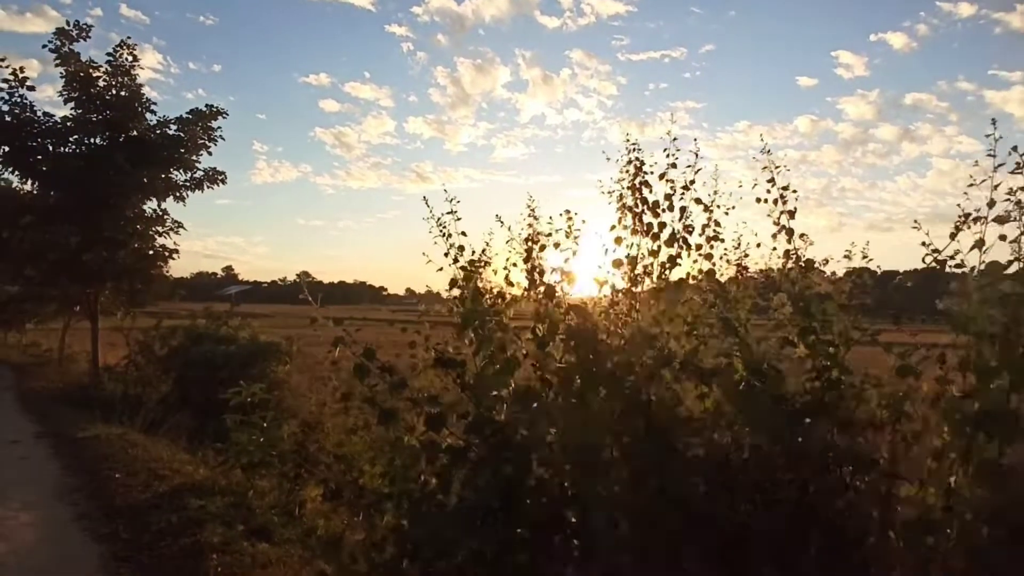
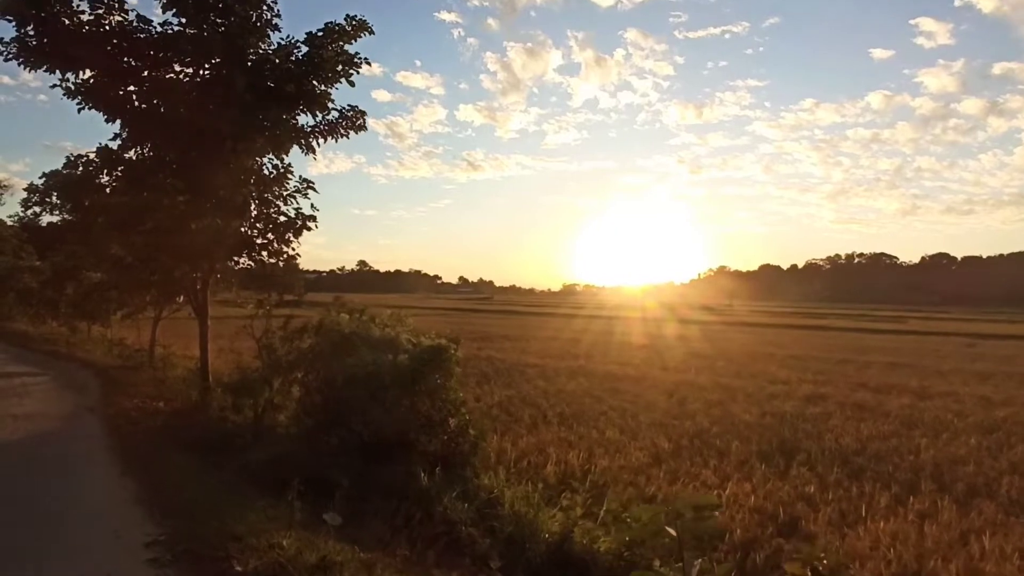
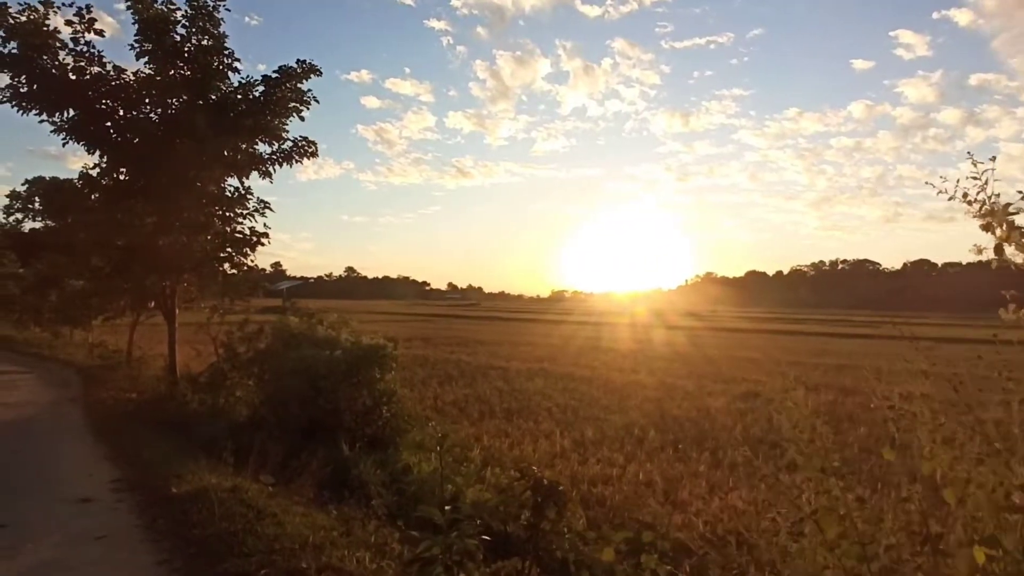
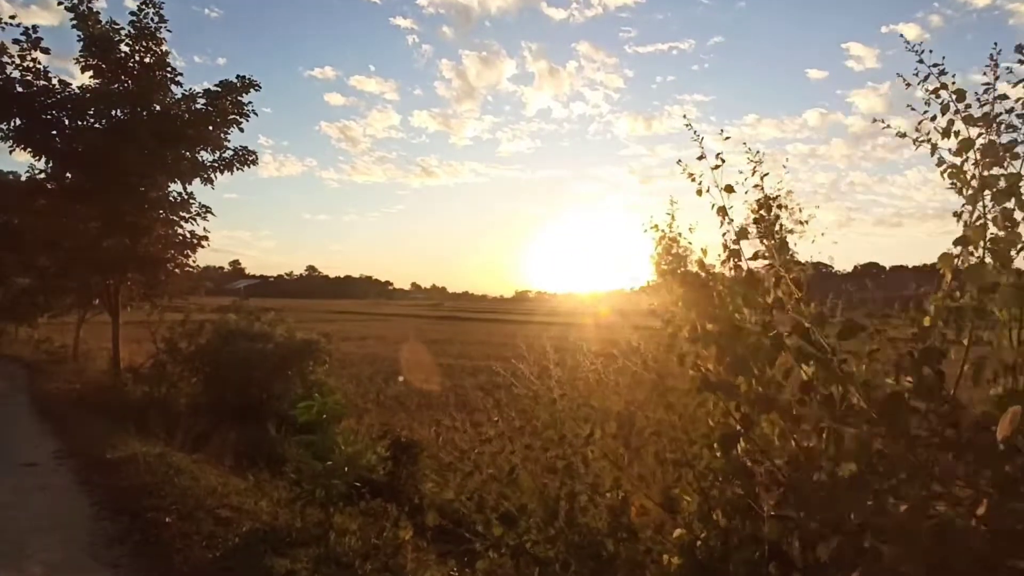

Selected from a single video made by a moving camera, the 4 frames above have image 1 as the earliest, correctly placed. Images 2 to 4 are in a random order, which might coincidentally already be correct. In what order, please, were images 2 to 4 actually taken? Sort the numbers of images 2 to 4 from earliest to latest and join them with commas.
4, 3, 2
